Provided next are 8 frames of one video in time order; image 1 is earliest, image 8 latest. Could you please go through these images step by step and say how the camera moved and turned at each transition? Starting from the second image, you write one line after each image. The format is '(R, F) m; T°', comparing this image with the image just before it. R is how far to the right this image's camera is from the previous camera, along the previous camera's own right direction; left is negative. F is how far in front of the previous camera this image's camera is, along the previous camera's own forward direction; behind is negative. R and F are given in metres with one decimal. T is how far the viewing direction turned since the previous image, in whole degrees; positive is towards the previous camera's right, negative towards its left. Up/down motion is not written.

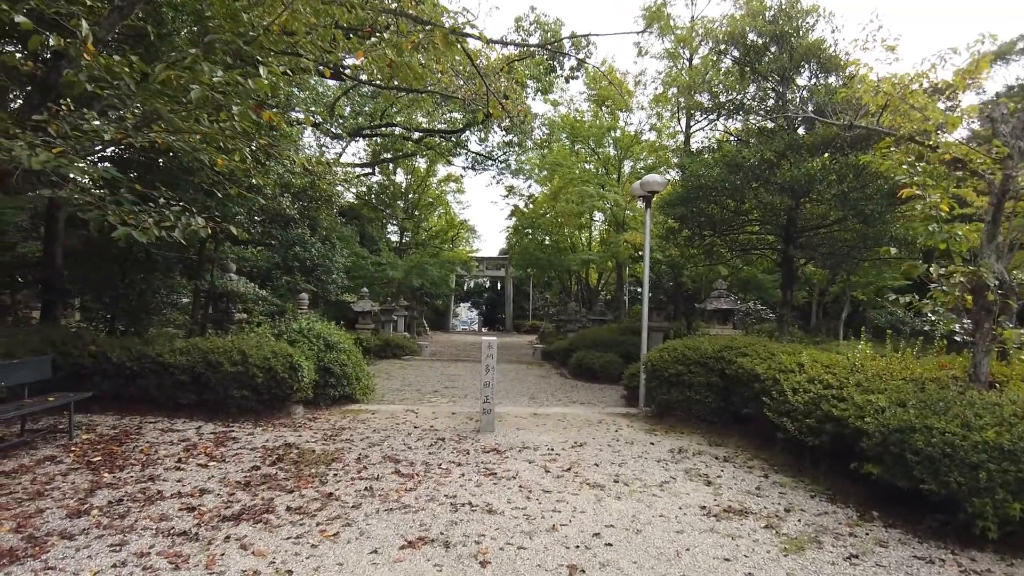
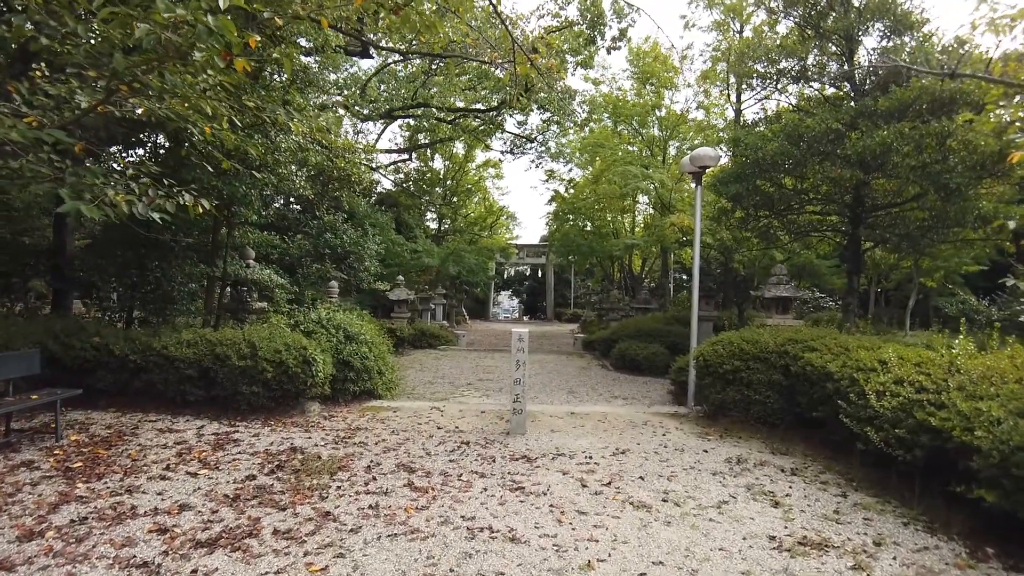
(+0.1, +0.6) m; -4°
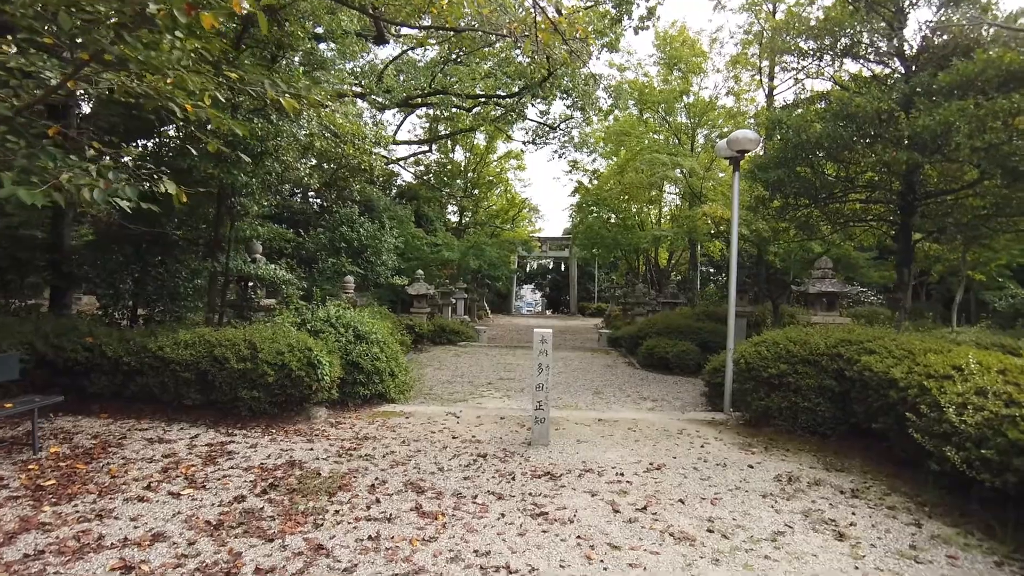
(0.0, +0.4) m; -2°
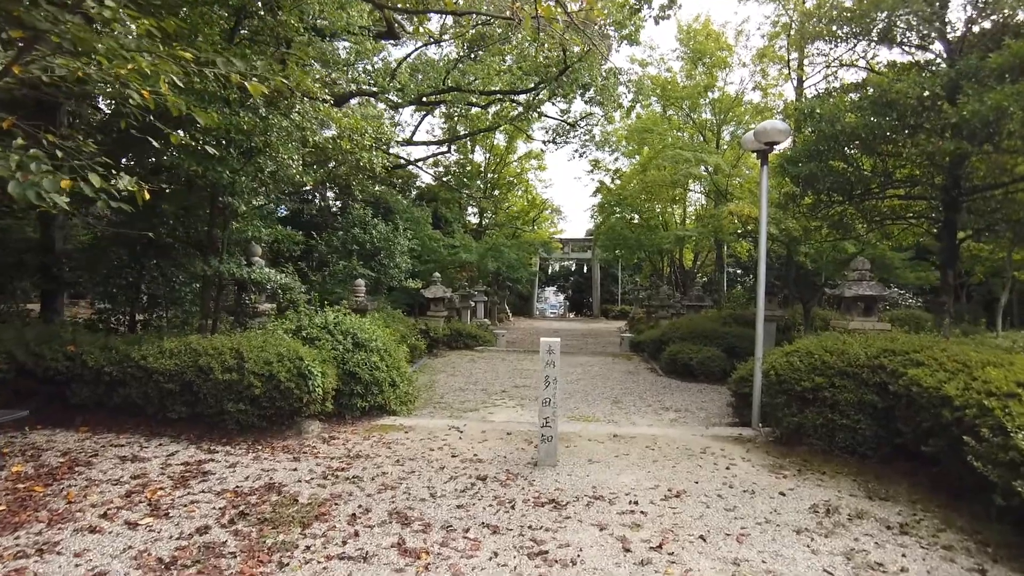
(+0.1, +0.4) m; -2°
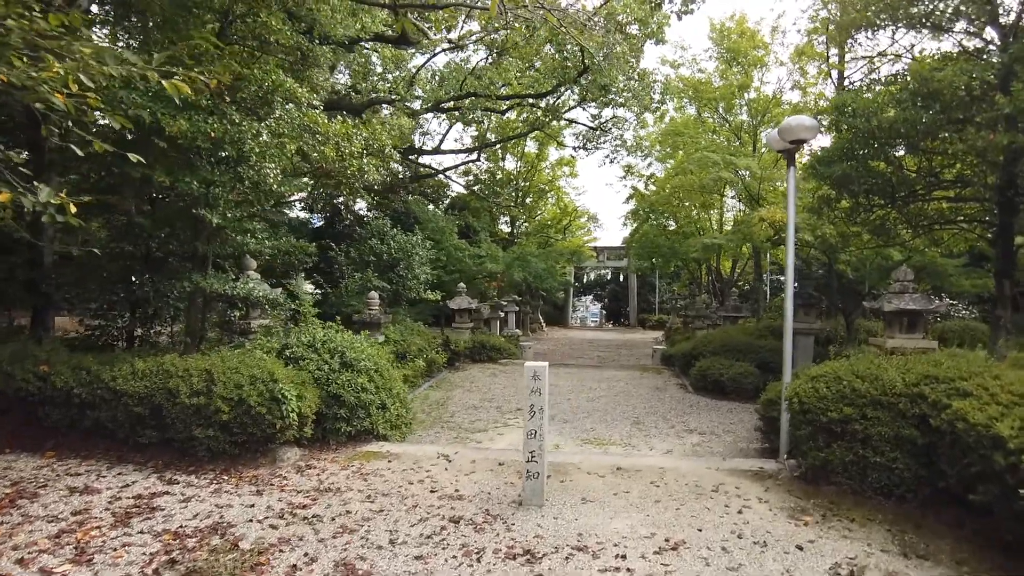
(+0.3, +0.4) m; -4°
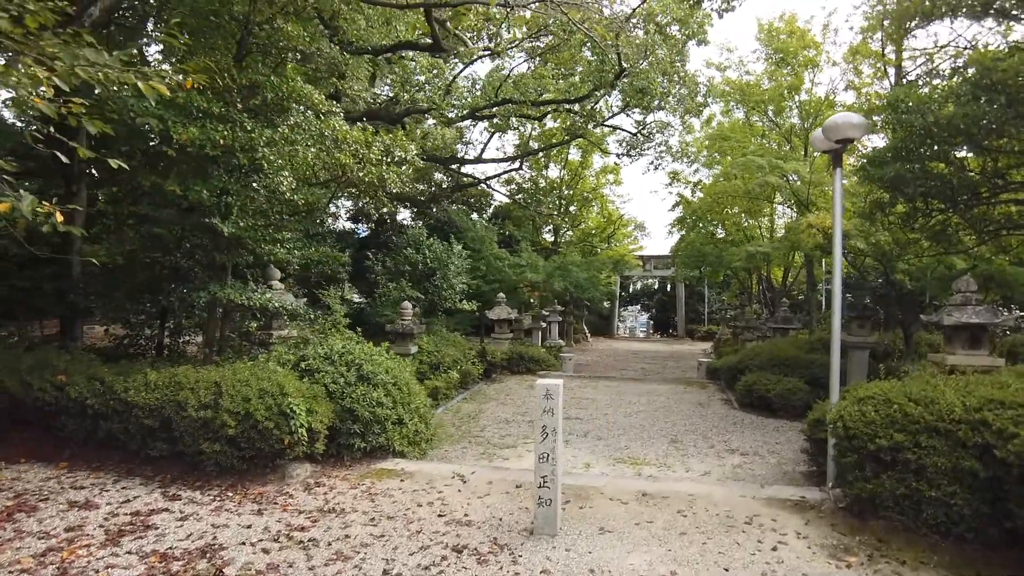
(+0.2, +0.2) m; -4°
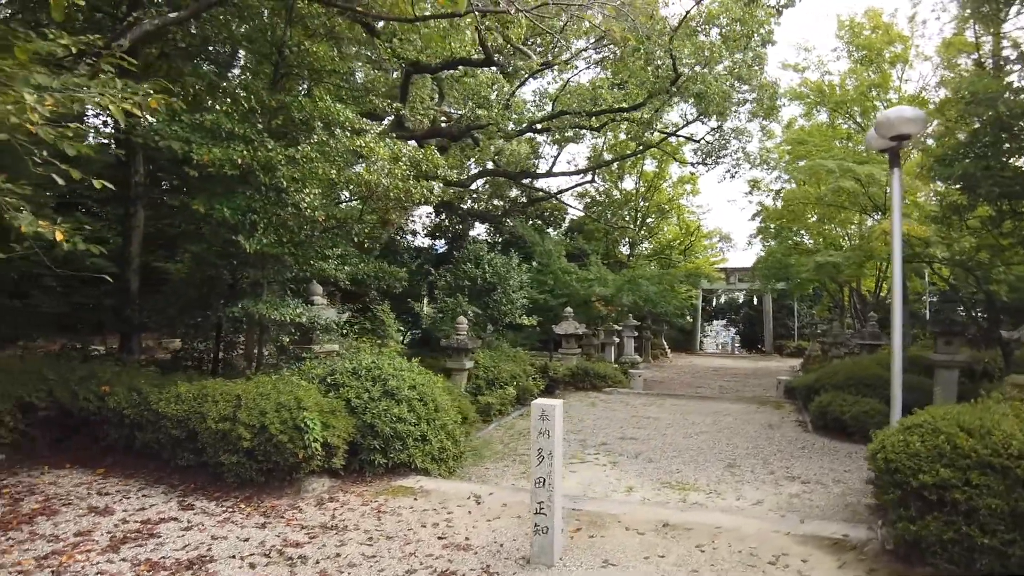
(+0.4, +0.2) m; -8°
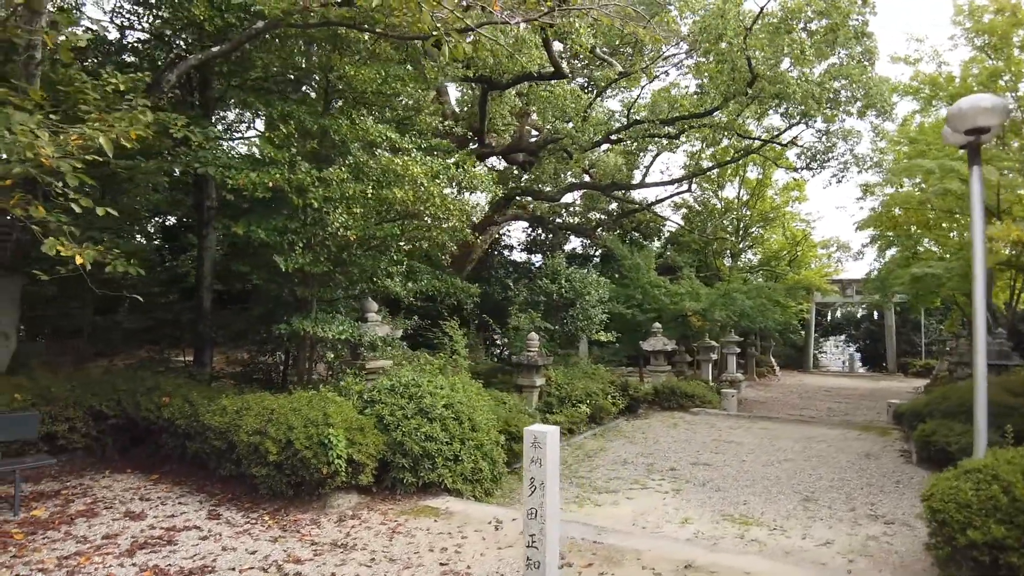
(+0.5, +0.2) m; -10°
